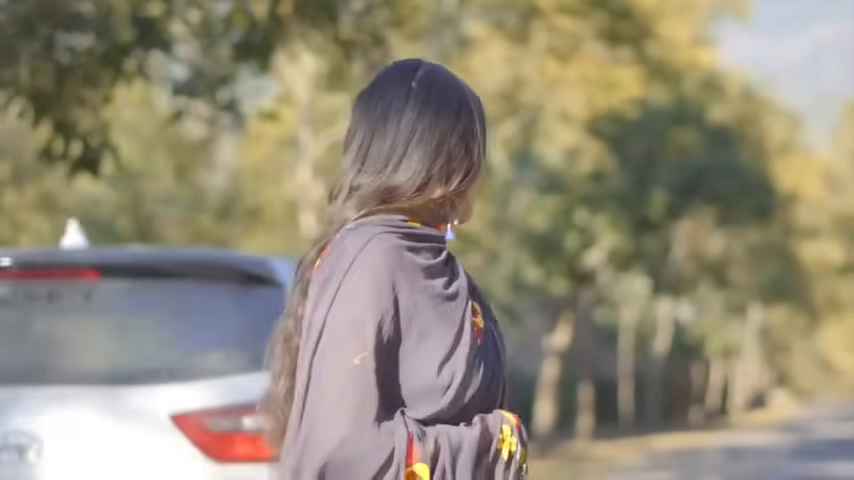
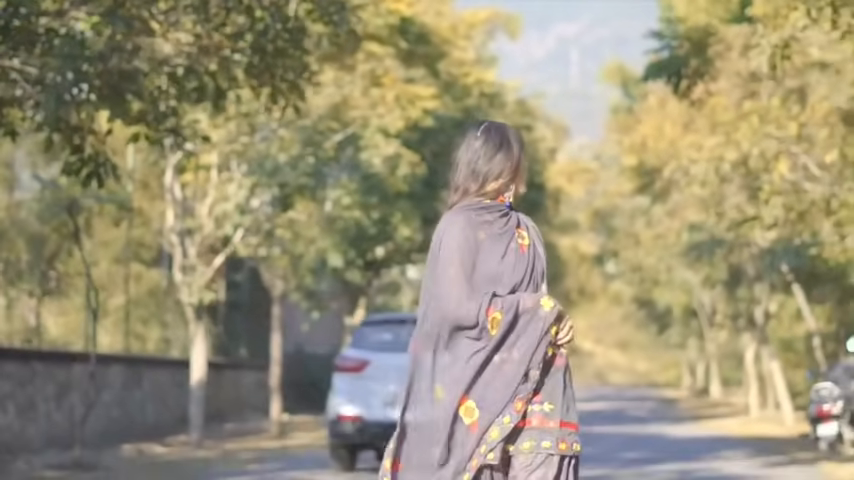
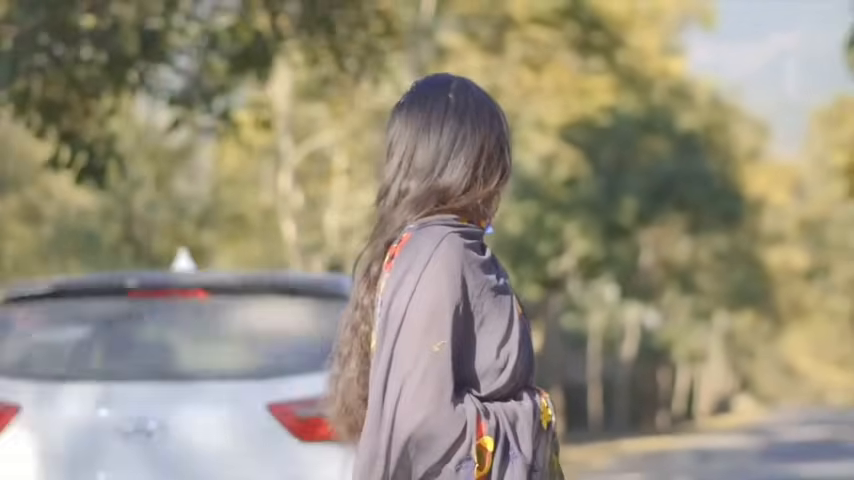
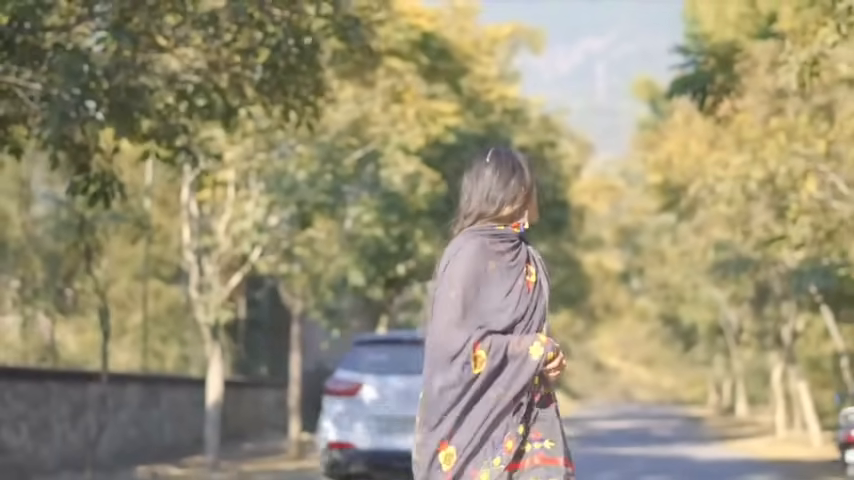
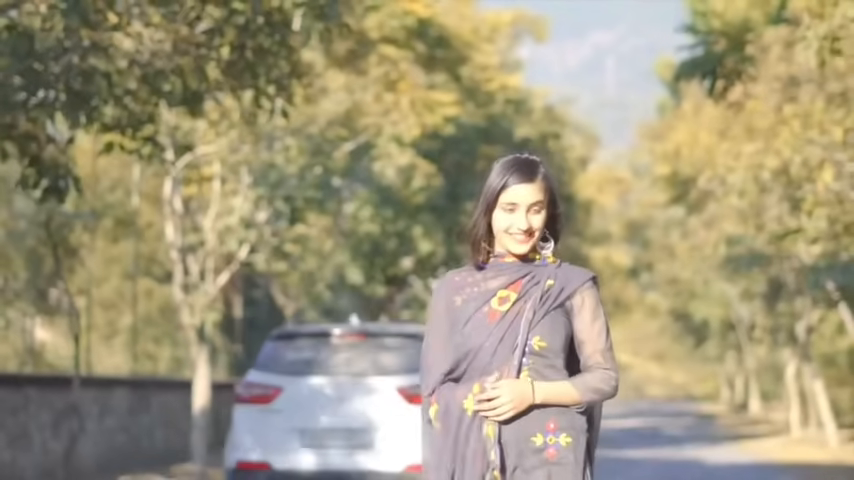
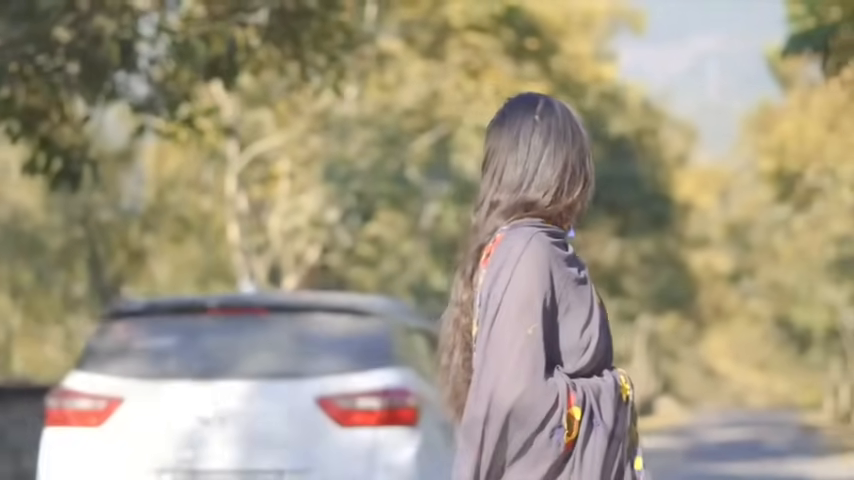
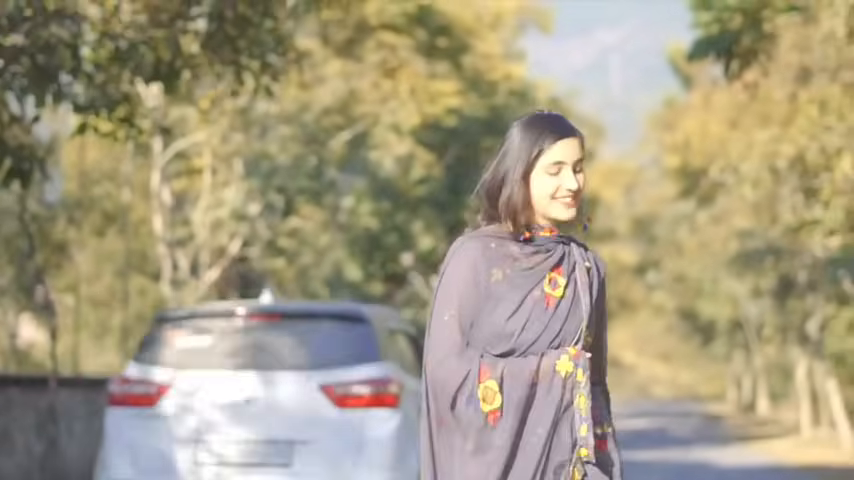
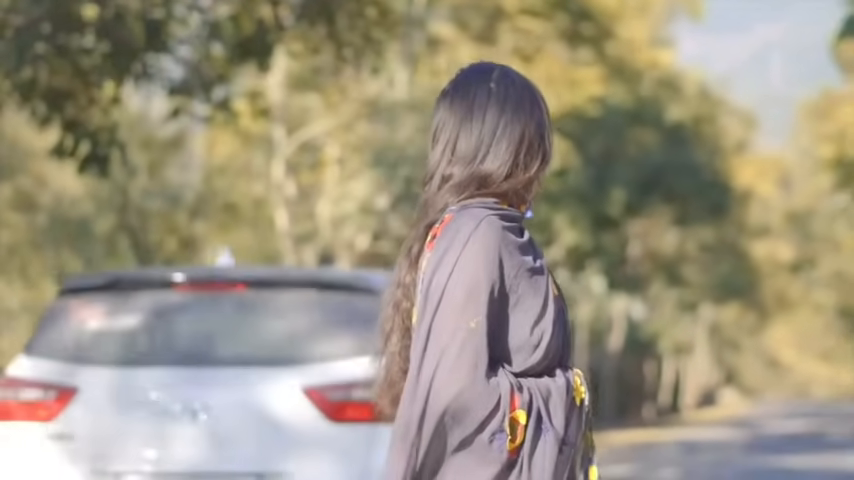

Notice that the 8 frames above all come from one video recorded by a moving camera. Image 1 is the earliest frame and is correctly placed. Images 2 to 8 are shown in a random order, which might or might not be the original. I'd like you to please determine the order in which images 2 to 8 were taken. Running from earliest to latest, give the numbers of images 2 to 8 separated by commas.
3, 8, 6, 7, 5, 4, 2
